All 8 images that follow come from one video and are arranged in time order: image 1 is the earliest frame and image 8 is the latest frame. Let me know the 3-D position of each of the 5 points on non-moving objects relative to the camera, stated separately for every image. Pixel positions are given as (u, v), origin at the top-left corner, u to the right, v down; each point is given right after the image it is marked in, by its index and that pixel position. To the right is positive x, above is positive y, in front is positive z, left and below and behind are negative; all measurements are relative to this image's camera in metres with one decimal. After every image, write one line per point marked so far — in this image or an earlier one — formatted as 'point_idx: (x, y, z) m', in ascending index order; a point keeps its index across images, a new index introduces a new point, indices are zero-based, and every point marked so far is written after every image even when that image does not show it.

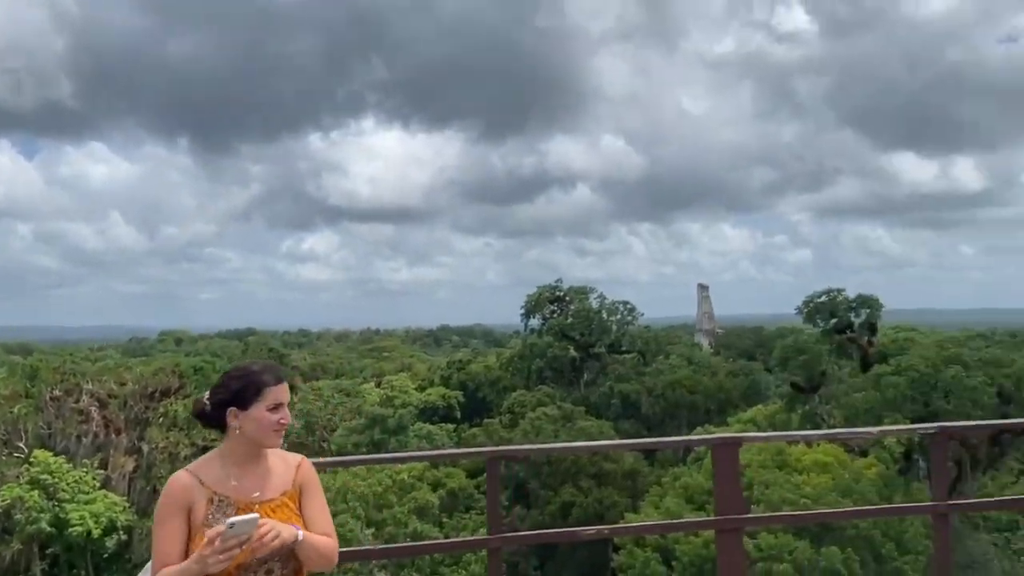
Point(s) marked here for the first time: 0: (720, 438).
0: (+0.7, -0.5, +2.9) m
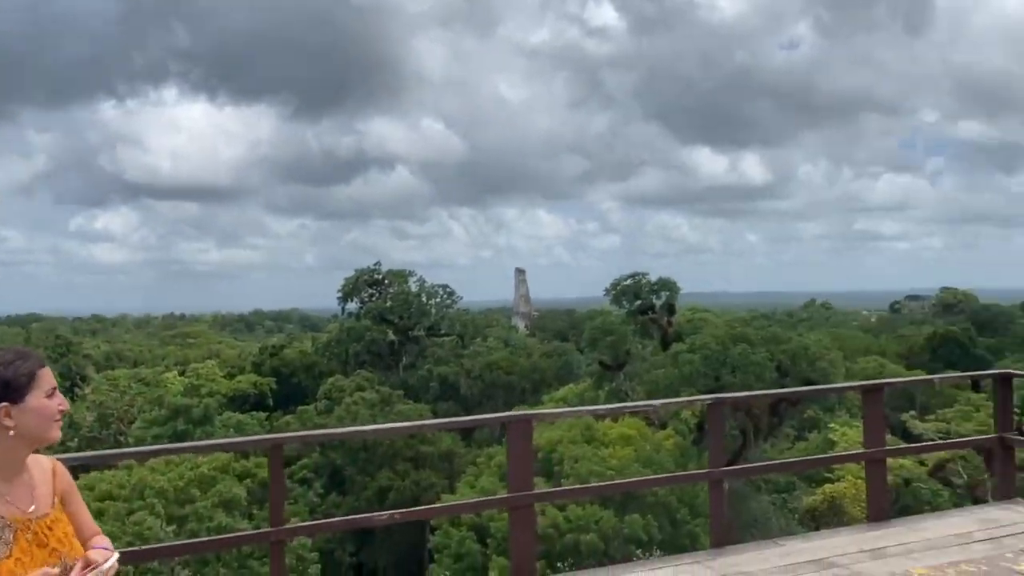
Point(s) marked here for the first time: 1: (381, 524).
0: (0.0, -0.4, +3.0) m
1: (-0.6, -1.1, +3.8) m
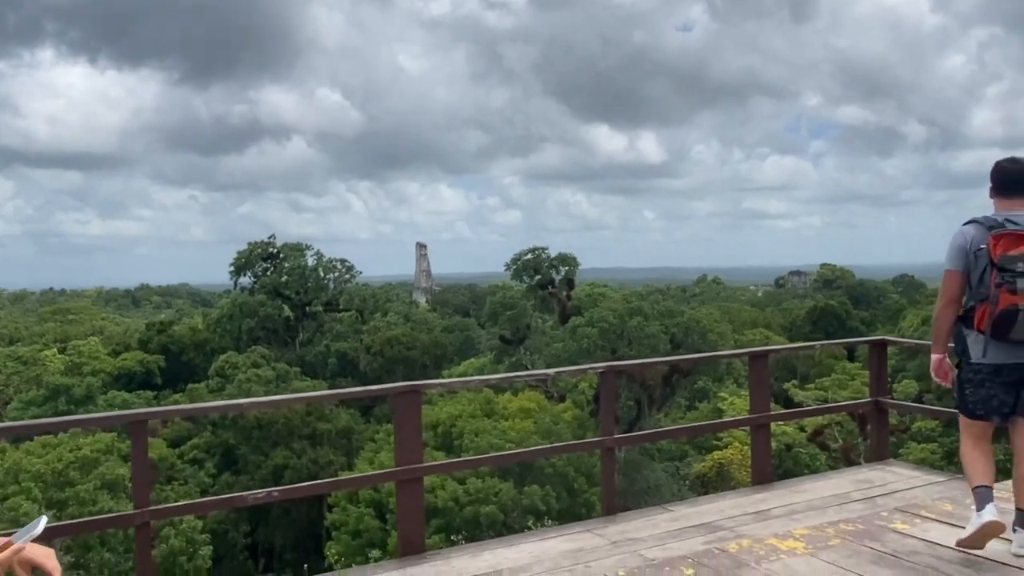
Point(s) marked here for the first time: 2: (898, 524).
0: (-0.4, -0.3, +2.9) m
1: (-1.1, -0.9, +3.7) m
2: (+1.2, -0.7, +2.6) m
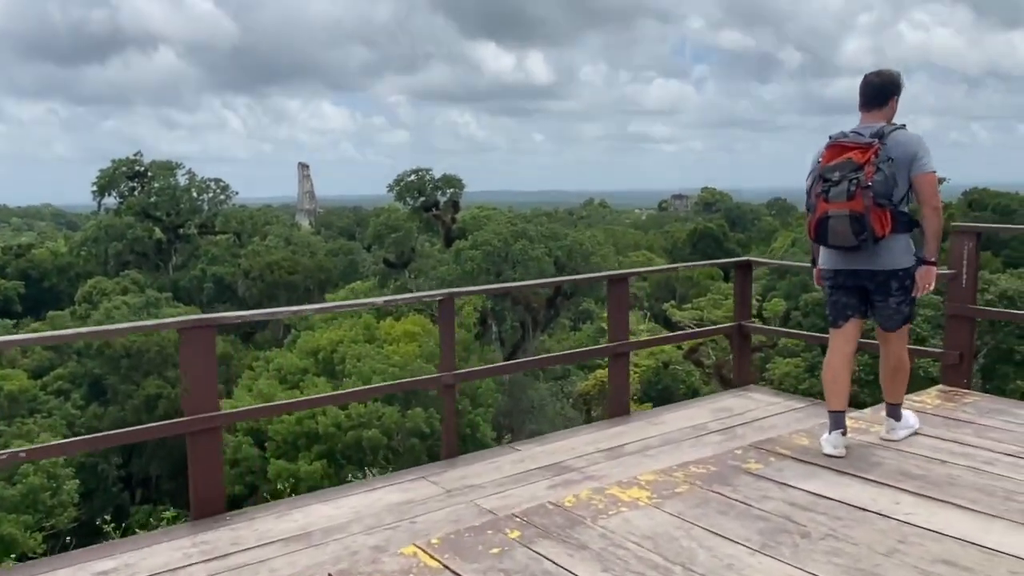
0: (-0.9, -0.1, +2.4) m
1: (-1.7, -0.6, +3.1) m
2: (+0.7, -0.5, +2.4) m
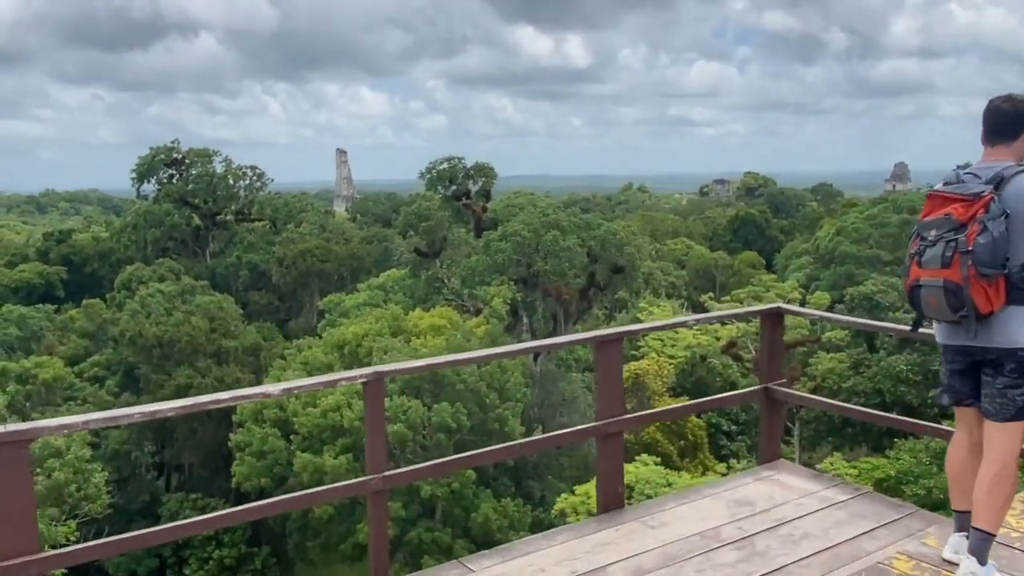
0: (-1.1, -0.3, +1.8) m
1: (-1.8, -0.8, +2.5) m
2: (+0.5, -0.7, +1.6) m
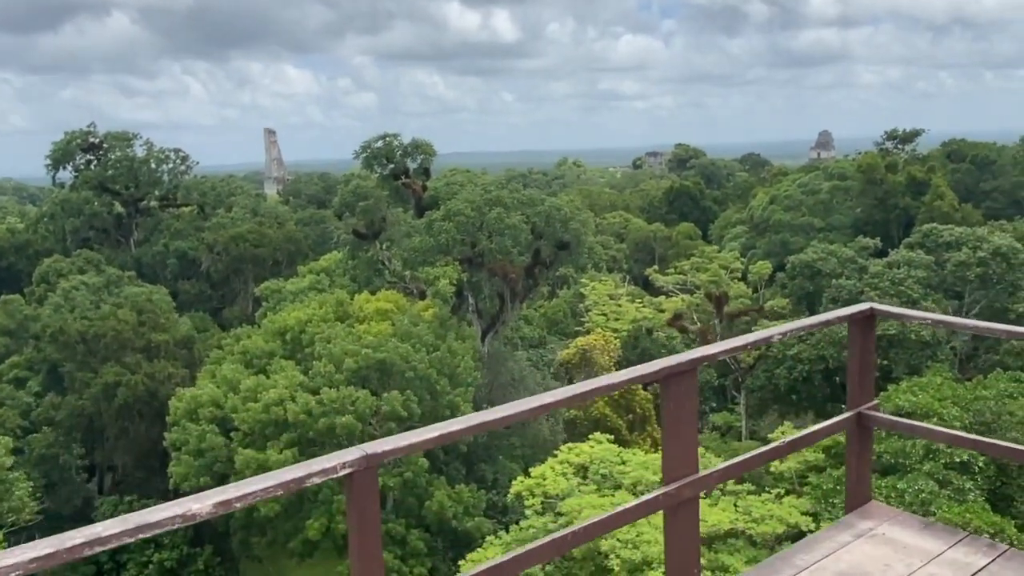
0: (-0.9, -0.4, +0.9) m
1: (-1.7, -0.9, +1.7) m
2: (+0.7, -0.8, +0.9) m
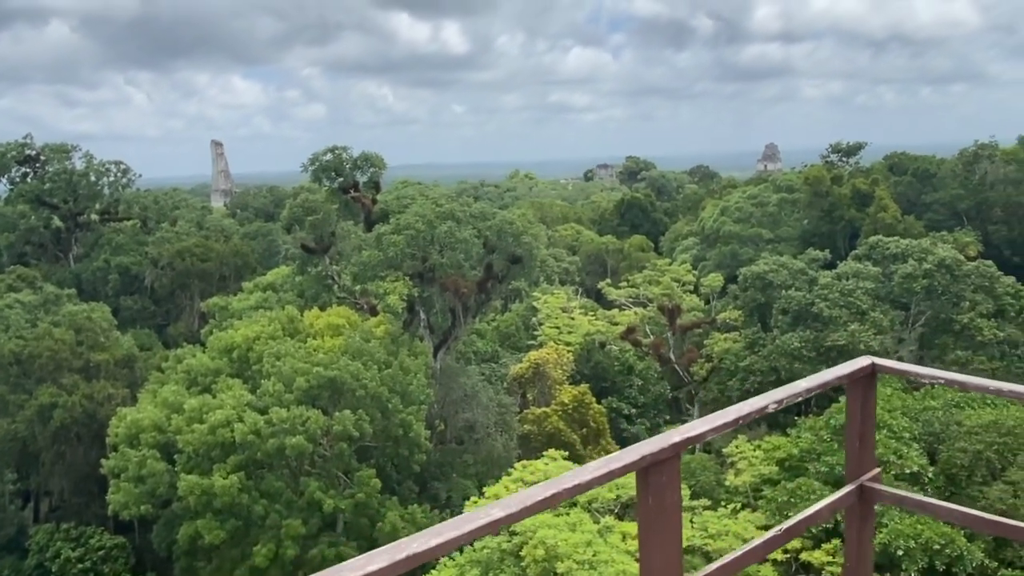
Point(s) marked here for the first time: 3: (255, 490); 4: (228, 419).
0: (-0.9, -0.5, +0.5) m
1: (-1.7, -1.1, +1.2) m
2: (+0.7, -0.9, +0.6) m
3: (-5.3, -4.1, +17.4) m
4: (-6.1, -2.8, +18.2) m
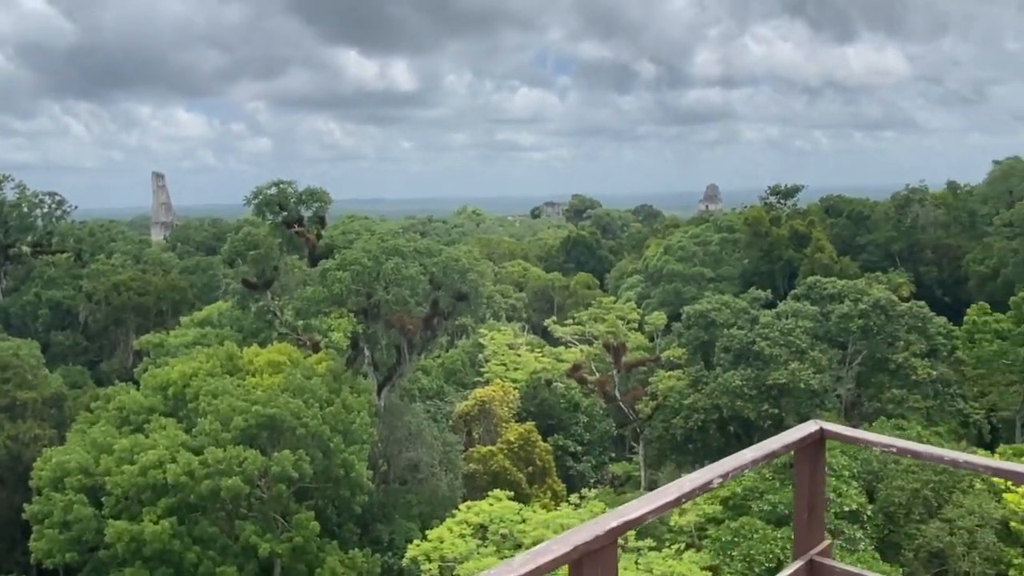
0: (-0.9, -0.6, +0.3) m
1: (-1.8, -1.1, +0.9) m
2: (+0.6, -1.0, +0.5) m
3: (-6.4, -4.9, +16.7) m
4: (-7.2, -3.6, +17.5) m
